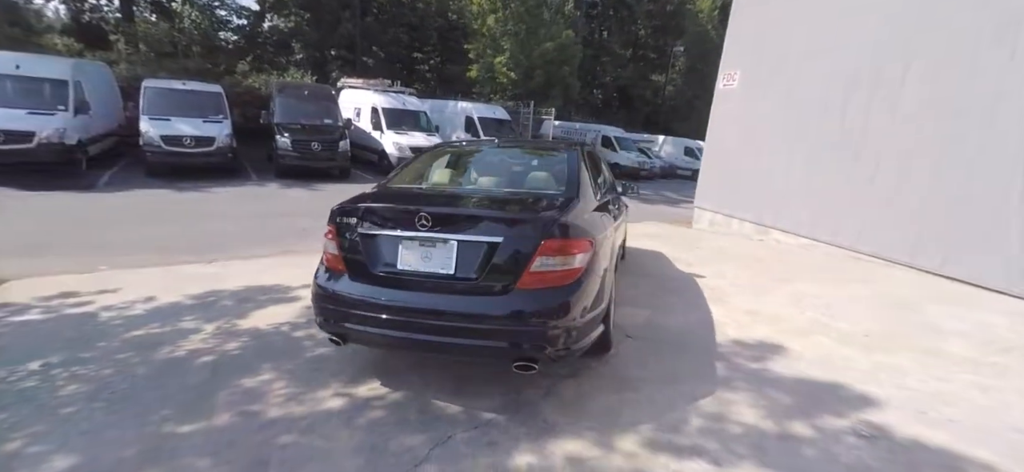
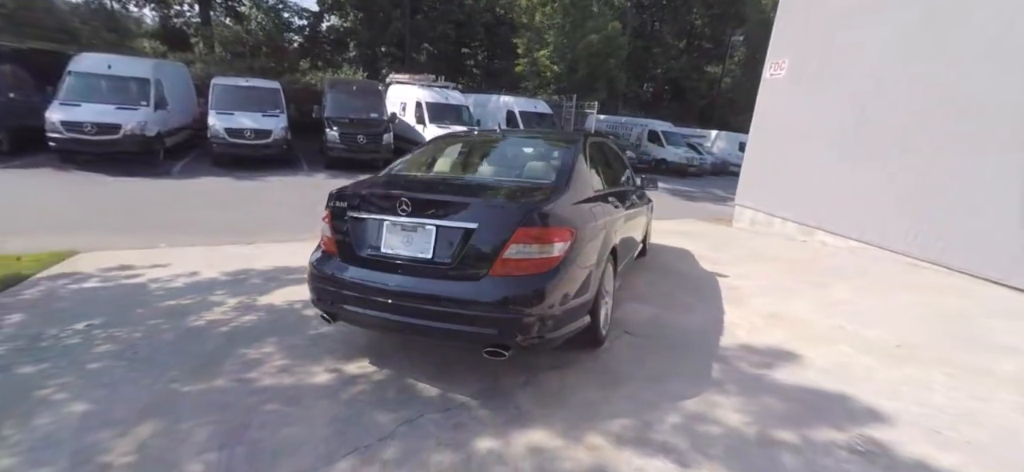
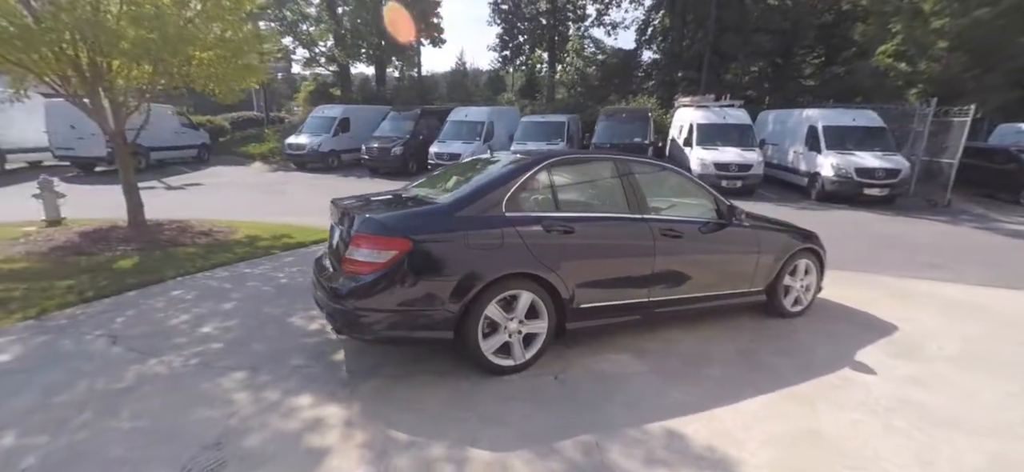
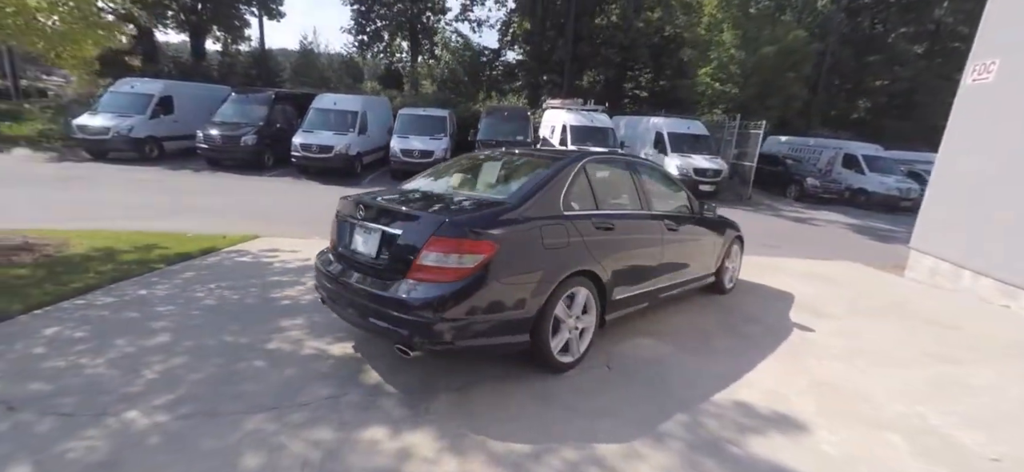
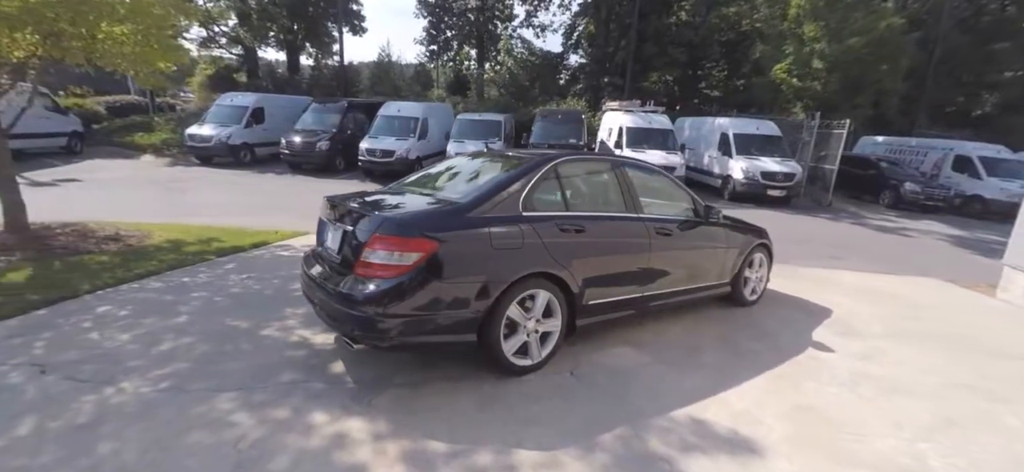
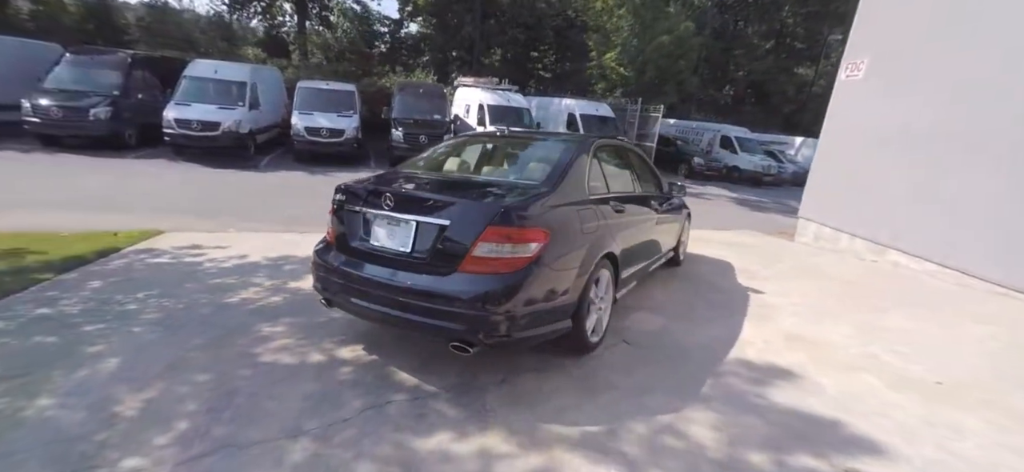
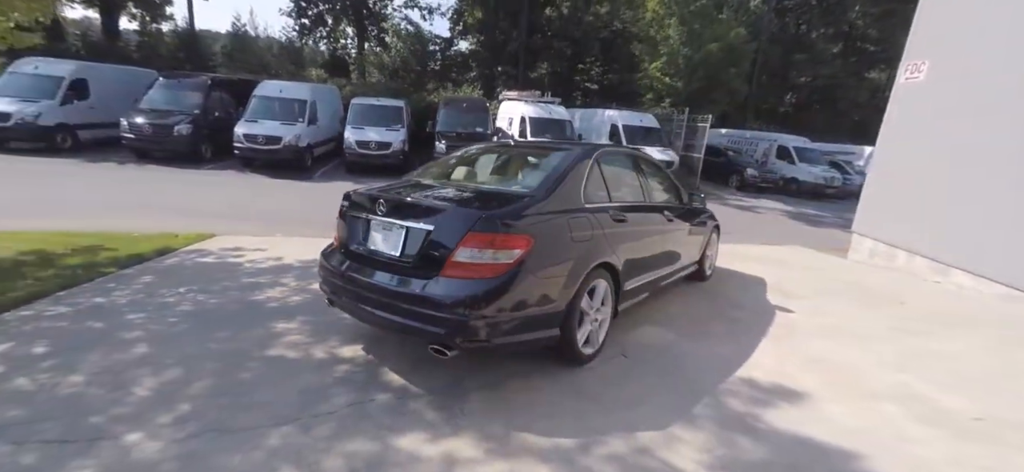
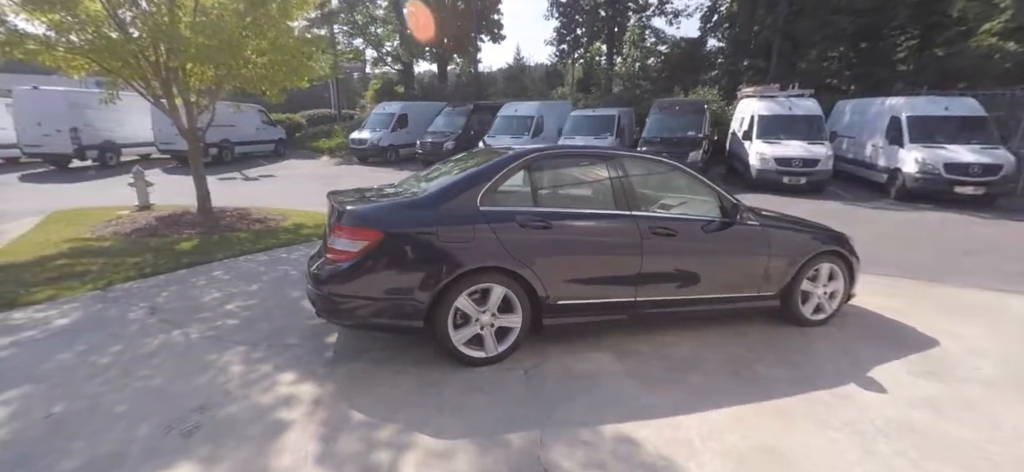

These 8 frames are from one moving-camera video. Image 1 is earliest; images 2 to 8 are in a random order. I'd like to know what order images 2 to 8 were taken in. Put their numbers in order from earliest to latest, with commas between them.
2, 6, 7, 4, 5, 3, 8
